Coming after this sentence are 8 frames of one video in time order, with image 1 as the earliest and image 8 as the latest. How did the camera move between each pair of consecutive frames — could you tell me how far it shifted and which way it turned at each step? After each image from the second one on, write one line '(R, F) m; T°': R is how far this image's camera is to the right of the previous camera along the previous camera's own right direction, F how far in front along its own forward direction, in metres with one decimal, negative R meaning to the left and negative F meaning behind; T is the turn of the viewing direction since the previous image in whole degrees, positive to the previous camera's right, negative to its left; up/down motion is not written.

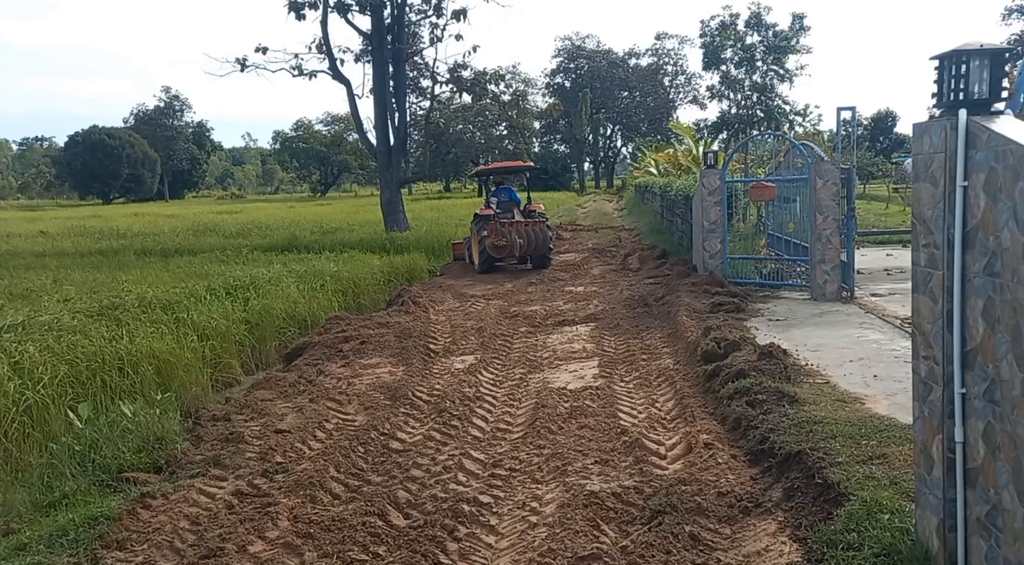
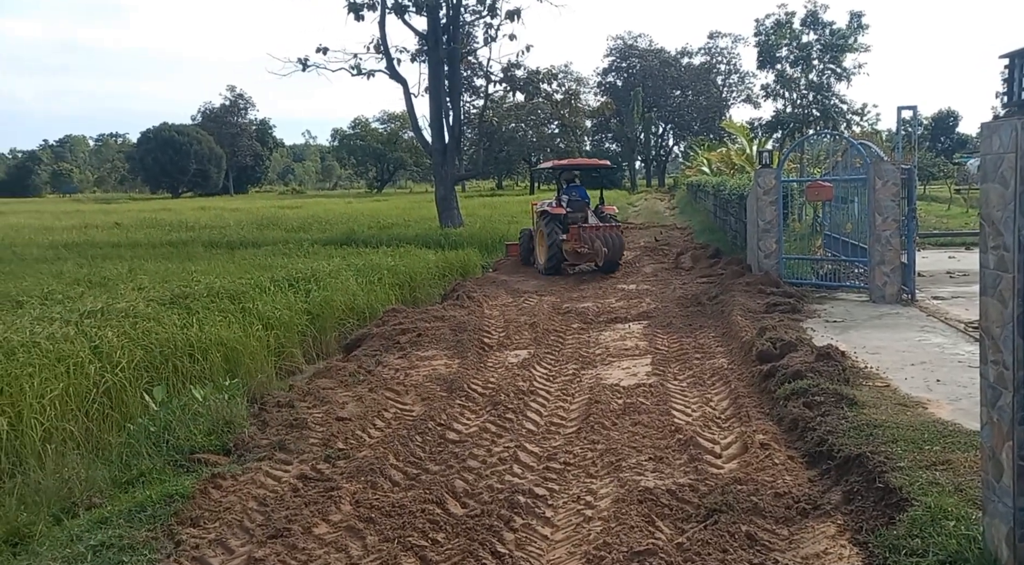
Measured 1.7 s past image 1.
(-0.1, 0.0) m; -3°
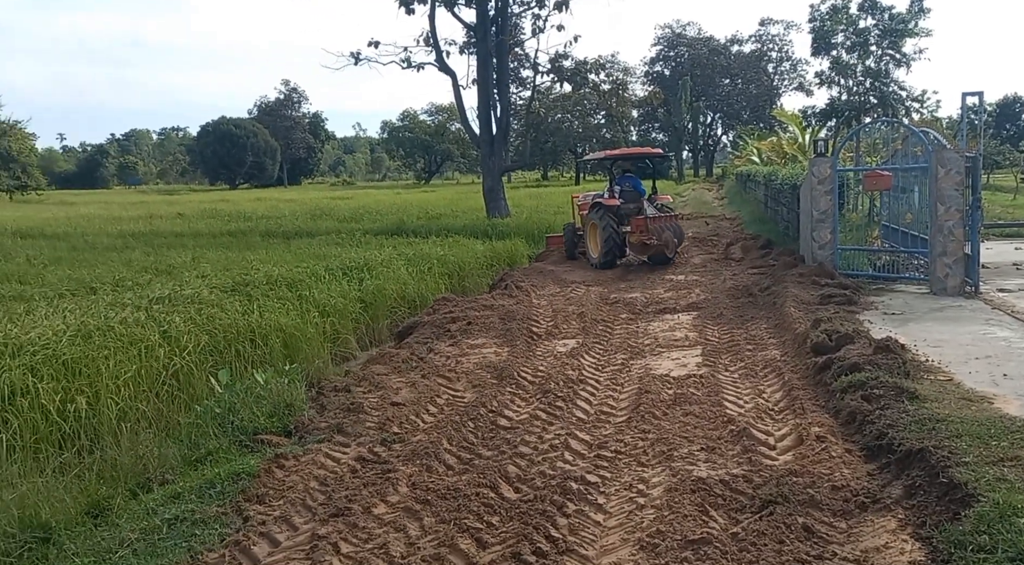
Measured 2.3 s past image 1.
(0.0, 0.0) m; -3°
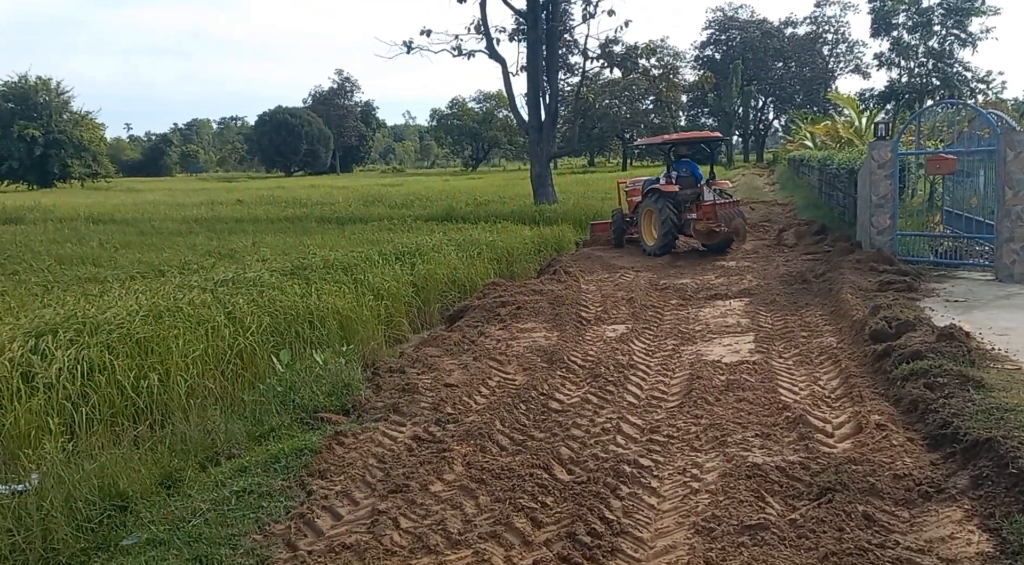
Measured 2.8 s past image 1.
(0.0, 0.0) m; -3°
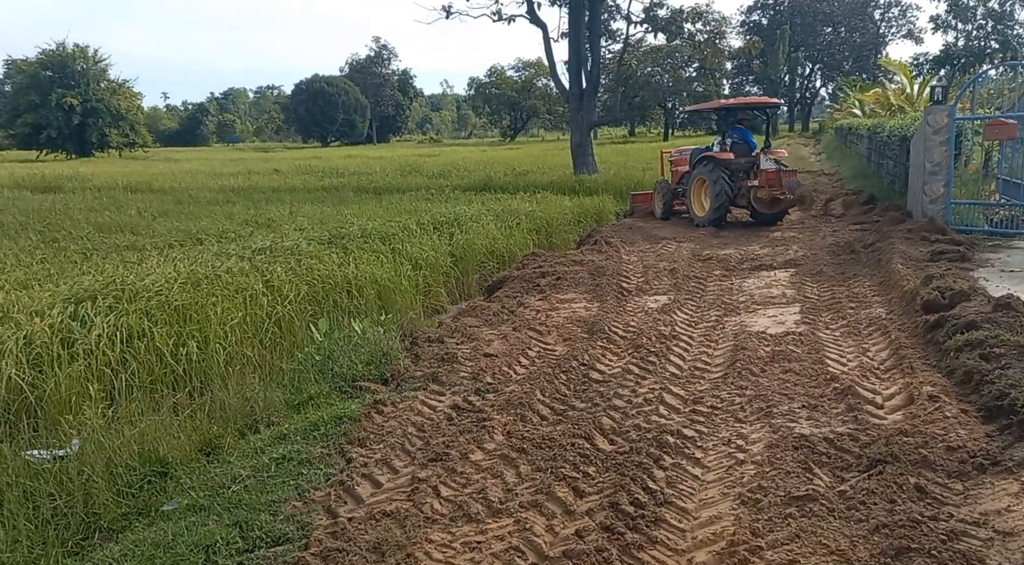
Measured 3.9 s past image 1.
(0.0, +0.1) m; -2°
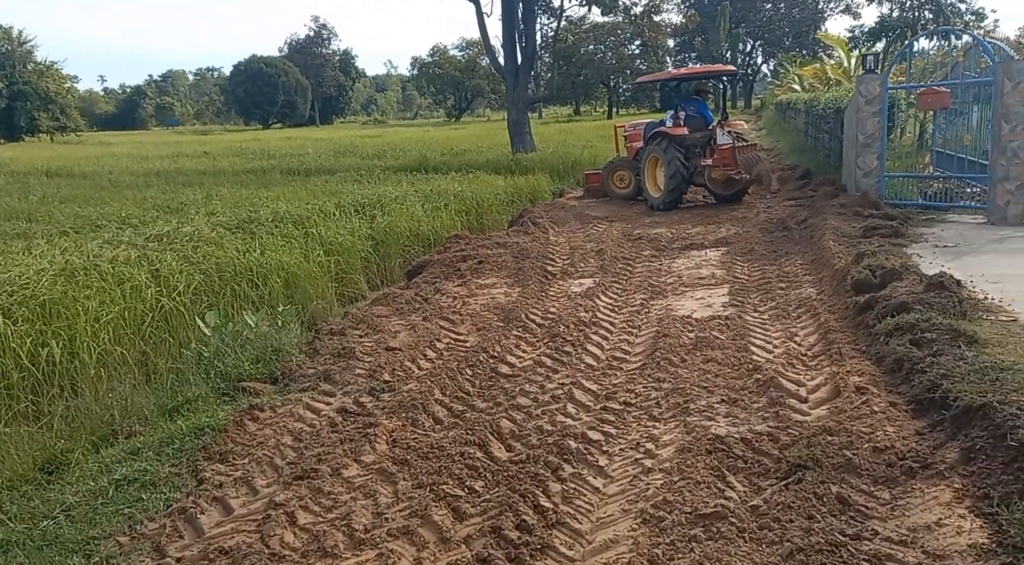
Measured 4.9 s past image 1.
(+0.3, +0.5) m; +3°
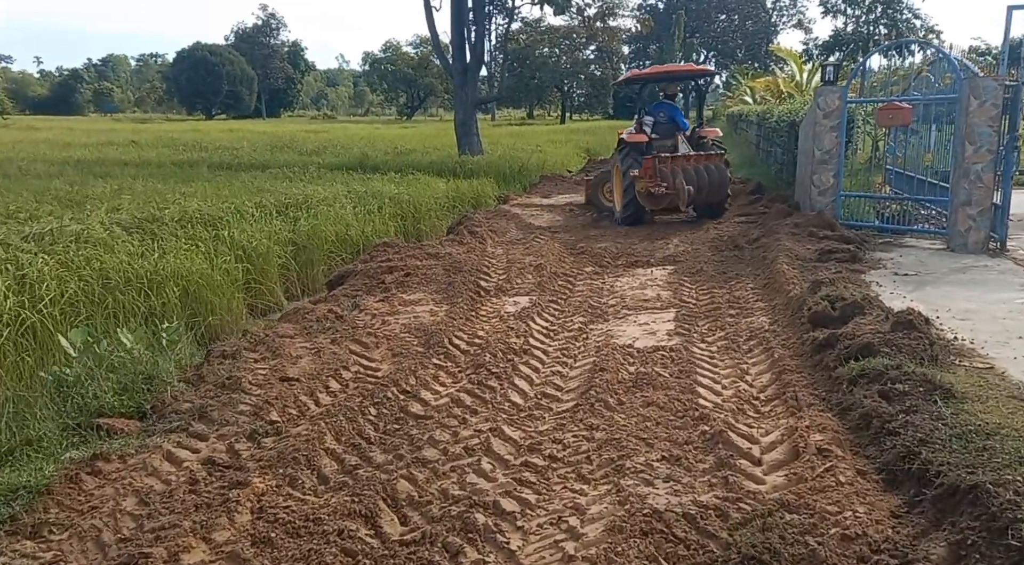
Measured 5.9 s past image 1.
(+0.2, +0.7) m; +3°
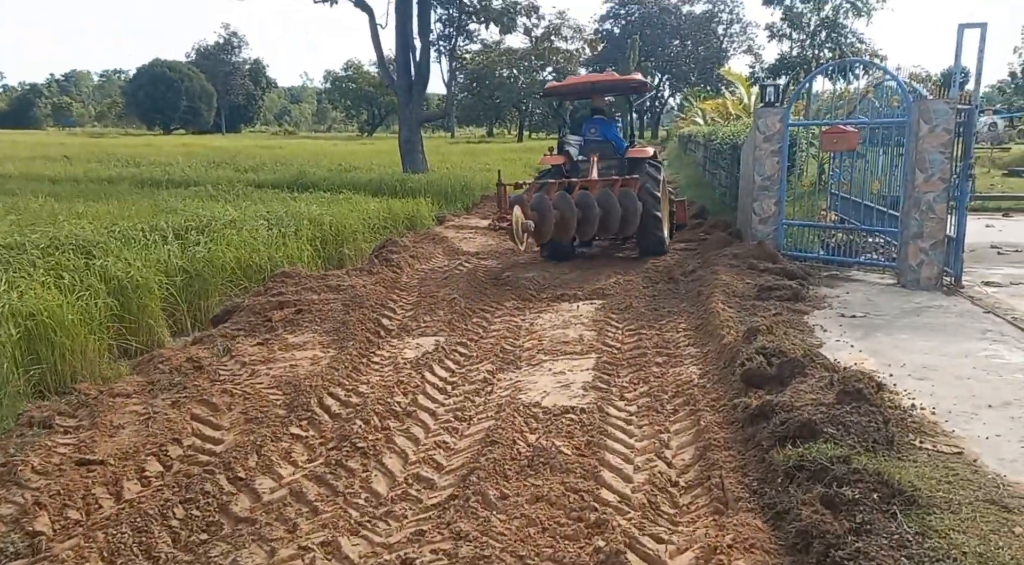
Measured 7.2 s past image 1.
(+0.5, +1.1) m; +2°
